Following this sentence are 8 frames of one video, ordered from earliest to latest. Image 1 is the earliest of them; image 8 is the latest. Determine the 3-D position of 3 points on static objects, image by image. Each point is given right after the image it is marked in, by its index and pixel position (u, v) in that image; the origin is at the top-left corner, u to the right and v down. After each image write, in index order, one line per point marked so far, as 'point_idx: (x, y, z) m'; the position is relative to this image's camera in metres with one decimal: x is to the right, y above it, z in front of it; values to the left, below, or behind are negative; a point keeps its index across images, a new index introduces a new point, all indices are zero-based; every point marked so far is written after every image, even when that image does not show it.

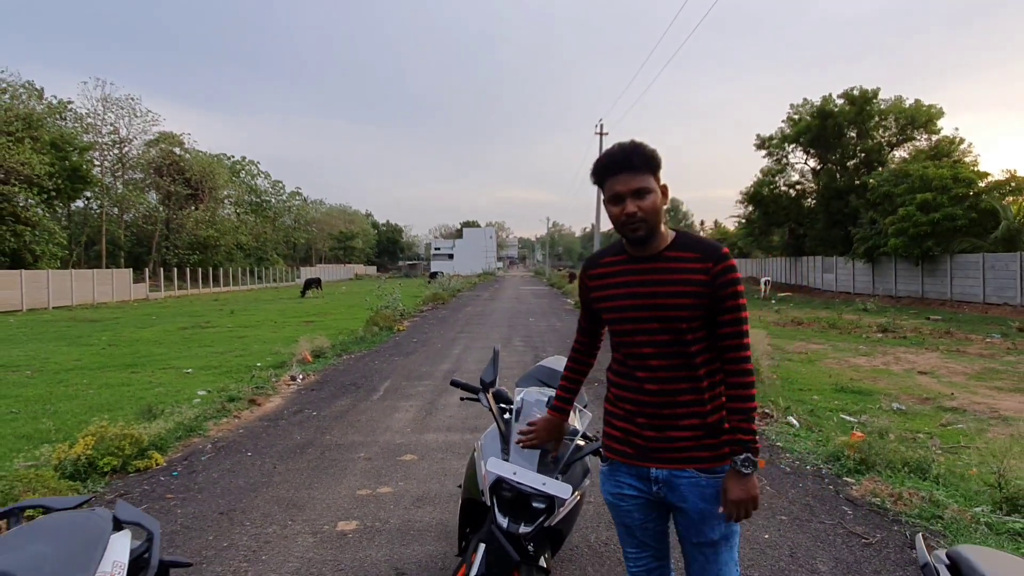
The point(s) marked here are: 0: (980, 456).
0: (+4.2, -1.5, +6.4) m
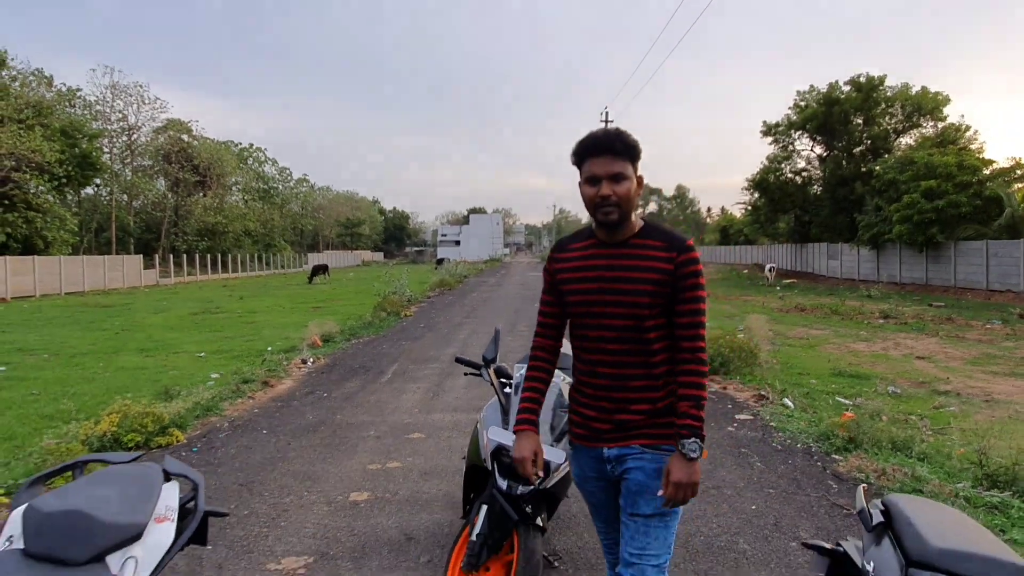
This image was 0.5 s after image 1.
0: (+4.3, -1.4, +6.6) m
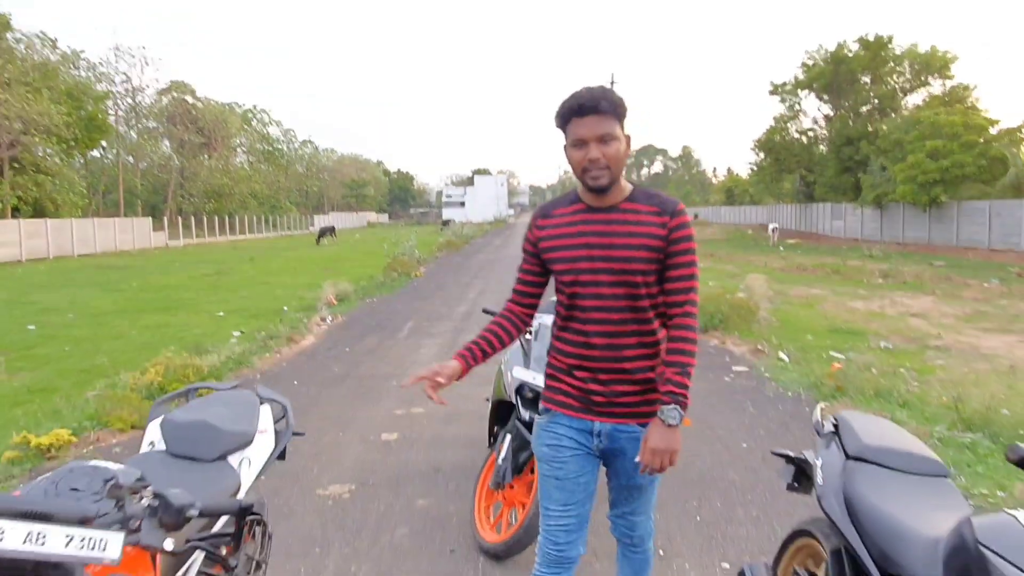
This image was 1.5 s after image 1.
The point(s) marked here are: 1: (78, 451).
0: (+4.4, -1.0, +7.1) m
1: (-3.0, -1.1, +5.0) m
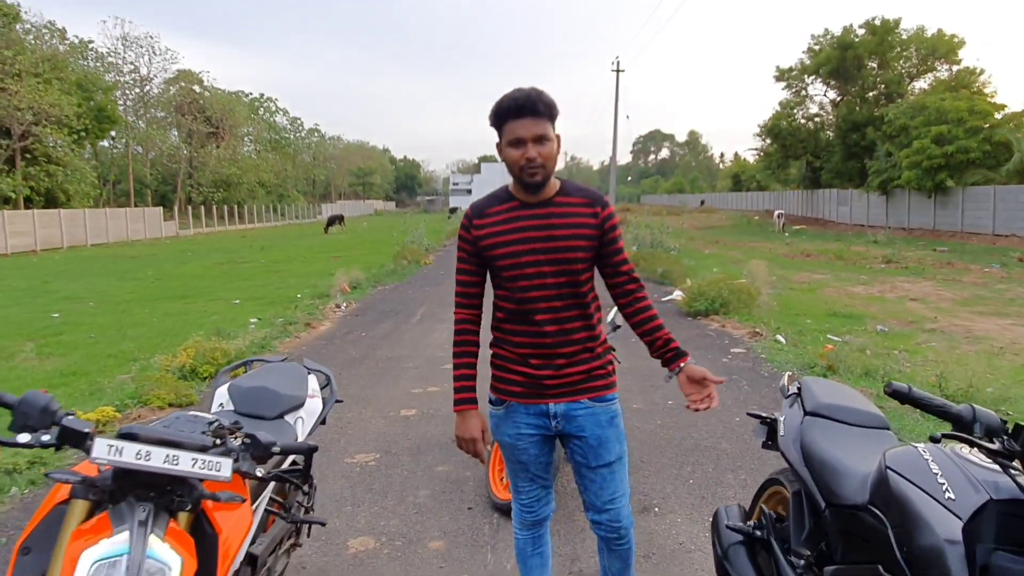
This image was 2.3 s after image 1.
0: (+4.5, -0.8, +7.5) m
1: (-3.0, -1.0, +5.4) m
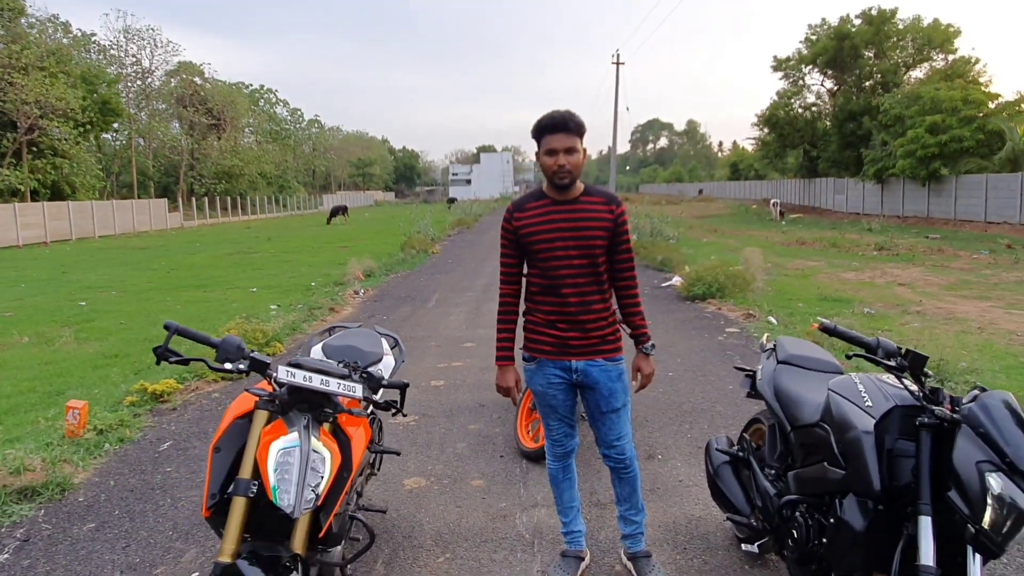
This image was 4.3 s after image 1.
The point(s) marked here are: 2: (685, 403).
0: (+4.6, -0.6, +8.2) m
1: (-2.8, -0.9, +6.1) m
2: (+1.4, -0.9, +5.6) m
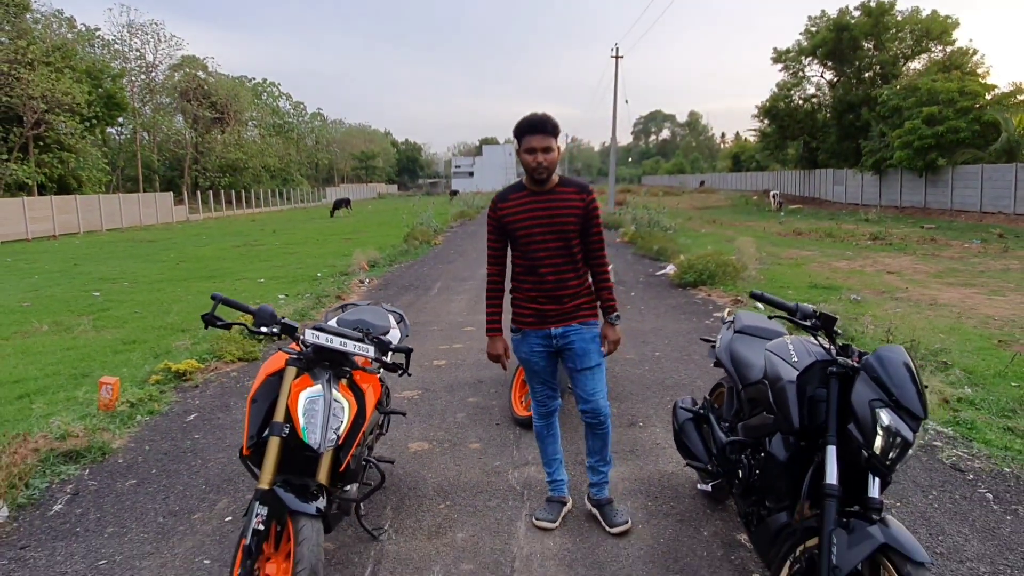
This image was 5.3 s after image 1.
0: (+4.6, -0.4, +8.6) m
1: (-2.8, -0.8, +6.6) m
2: (+1.3, -0.8, +6.1) m
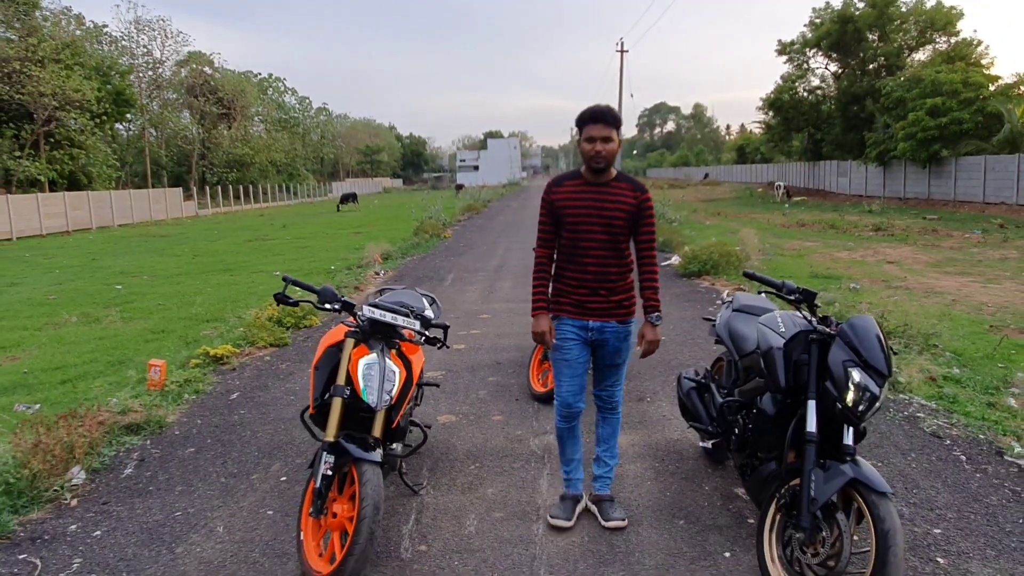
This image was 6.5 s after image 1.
0: (+4.8, -0.3, +9.0) m
1: (-2.7, -0.7, +7.0) m
2: (+1.5, -0.7, +6.5) m
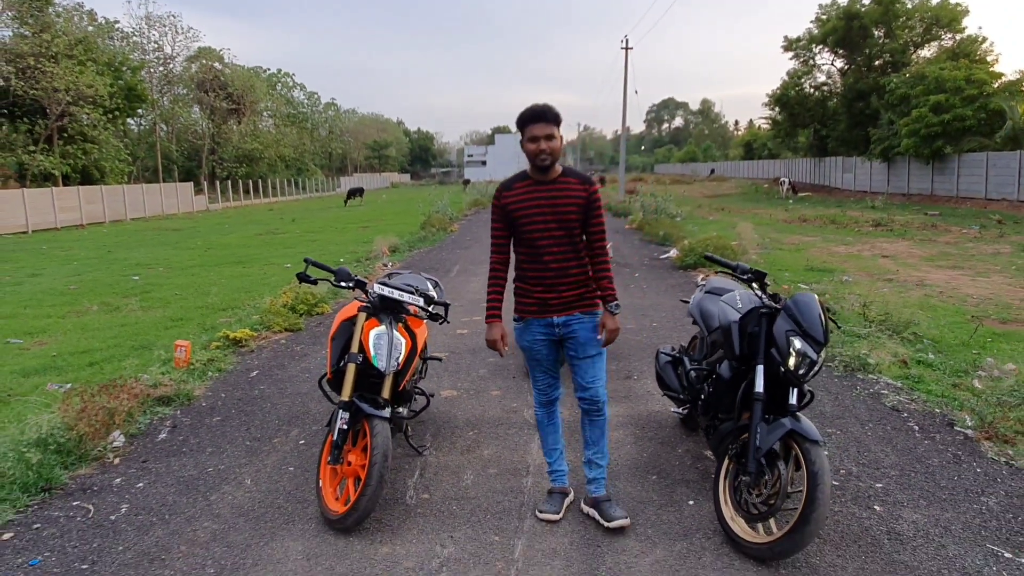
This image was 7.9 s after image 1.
0: (+4.8, -0.2, +9.5) m
1: (-2.7, -0.6, +7.5) m
2: (+1.5, -0.5, +7.0) m
